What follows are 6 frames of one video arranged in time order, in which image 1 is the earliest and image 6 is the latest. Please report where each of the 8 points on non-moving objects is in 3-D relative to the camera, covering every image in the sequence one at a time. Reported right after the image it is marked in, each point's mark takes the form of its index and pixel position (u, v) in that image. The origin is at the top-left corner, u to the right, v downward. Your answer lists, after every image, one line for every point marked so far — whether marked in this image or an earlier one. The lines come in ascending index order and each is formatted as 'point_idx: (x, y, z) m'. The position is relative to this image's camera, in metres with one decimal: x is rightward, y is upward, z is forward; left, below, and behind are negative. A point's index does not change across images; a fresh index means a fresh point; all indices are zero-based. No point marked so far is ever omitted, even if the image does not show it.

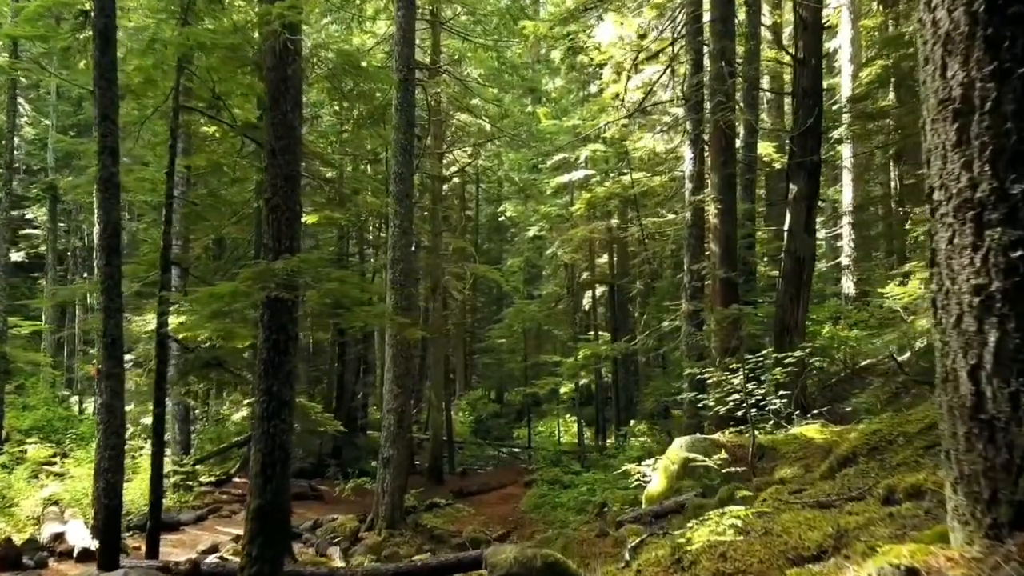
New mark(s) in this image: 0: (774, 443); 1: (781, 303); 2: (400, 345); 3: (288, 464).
0: (+2.6, -1.6, +7.7) m
1: (+4.0, -0.2, +11.3) m
2: (-2.0, -1.1, +13.4) m
3: (-1.9, -1.5, +6.4) m
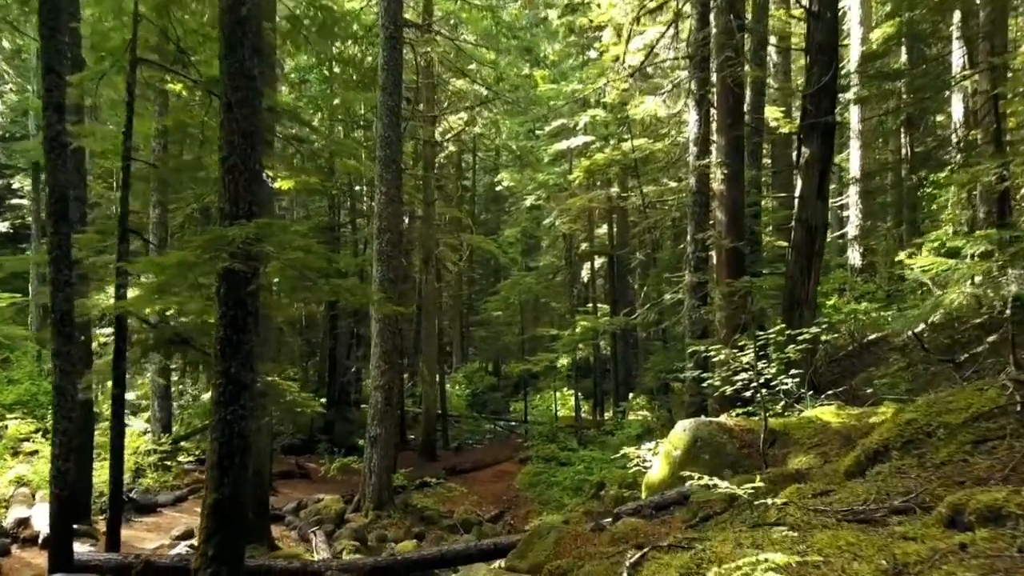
0: (+2.5, -1.3, +7.0) m
1: (+3.9, +0.2, +10.6) m
2: (-2.1, -0.6, +12.7) m
3: (-2.0, -1.2, +5.8) m
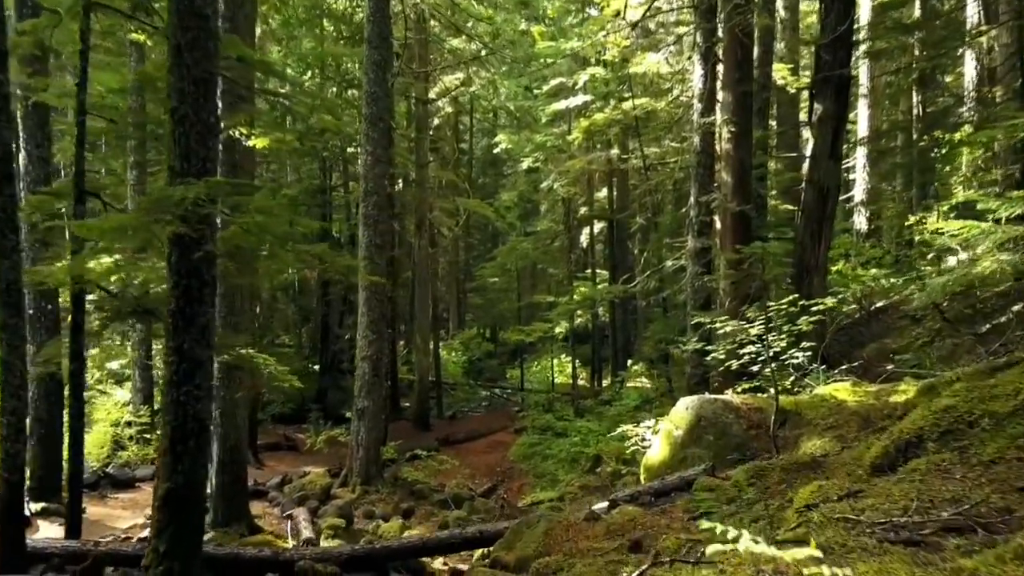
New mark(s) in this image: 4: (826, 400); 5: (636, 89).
0: (+2.4, -1.0, +6.5) m
1: (+3.8, +0.6, +10.0) m
2: (-2.2, 0.0, +12.1) m
3: (-2.1, -1.0, +5.2) m
4: (+2.7, -1.0, +6.6) m
5: (+3.0, +4.9, +18.8) m
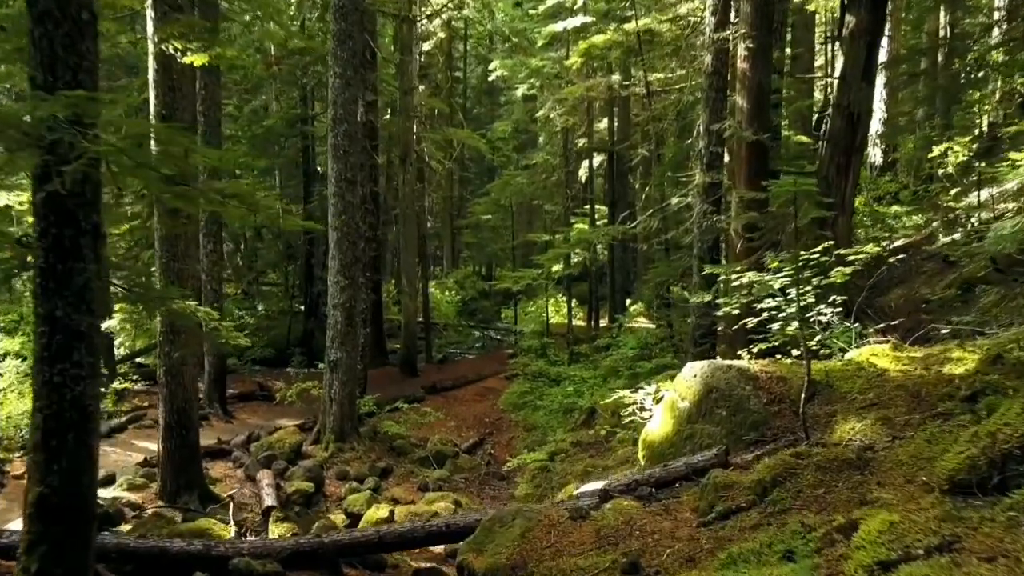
0: (+2.2, -0.6, +5.4) m
1: (+3.6, +1.3, +8.8) m
2: (-2.4, +0.8, +10.9) m
3: (-2.3, -0.7, +4.2) m
4: (+2.5, -0.6, +5.5) m
5: (+2.8, +6.3, +17.1) m
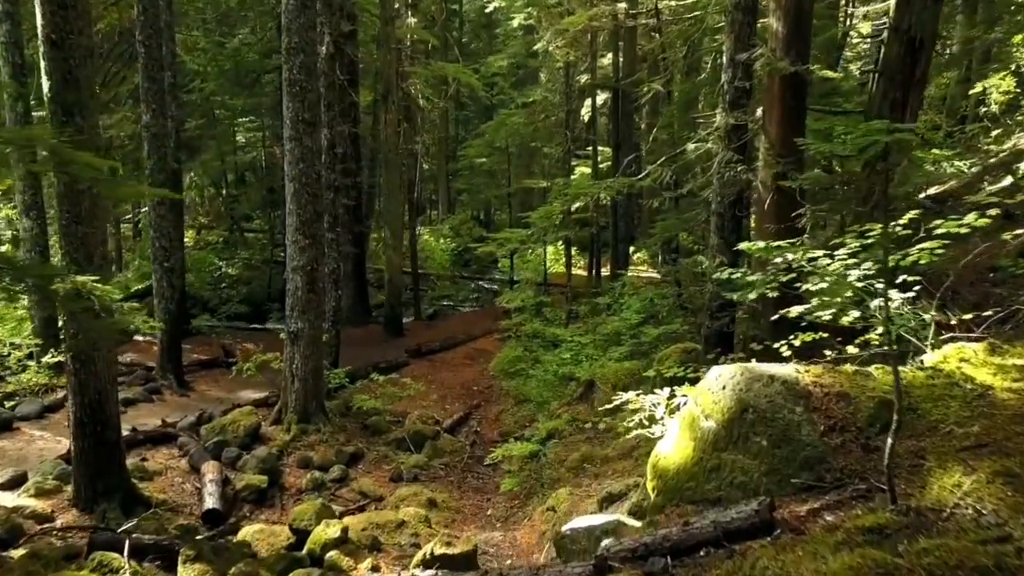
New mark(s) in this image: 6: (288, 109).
0: (+2.0, -0.6, +3.9) m
1: (+3.4, +1.6, +7.2) m
2: (-2.5, +1.3, +9.4) m
3: (-2.5, -0.8, +2.7) m
4: (+2.3, -0.5, +4.0) m
5: (+2.7, +7.2, +15.1) m
6: (-2.7, +2.2, +9.2) m
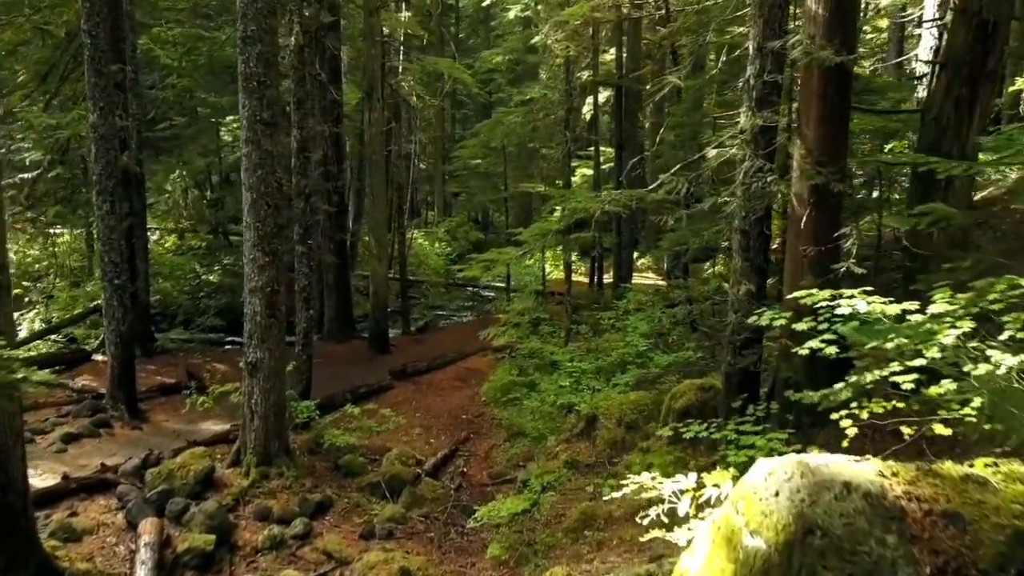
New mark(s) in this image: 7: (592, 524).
0: (+1.9, -0.8, +2.7) m
1: (+3.3, +1.3, +6.0) m
2: (-2.6, +1.0, +8.2) m
3: (-2.6, -1.0, +1.5) m
4: (+2.2, -0.8, +2.8) m
5: (+2.6, +7.0, +13.9) m
6: (-2.8, +1.9, +8.0) m
7: (+0.7, -2.1, +6.6) m
